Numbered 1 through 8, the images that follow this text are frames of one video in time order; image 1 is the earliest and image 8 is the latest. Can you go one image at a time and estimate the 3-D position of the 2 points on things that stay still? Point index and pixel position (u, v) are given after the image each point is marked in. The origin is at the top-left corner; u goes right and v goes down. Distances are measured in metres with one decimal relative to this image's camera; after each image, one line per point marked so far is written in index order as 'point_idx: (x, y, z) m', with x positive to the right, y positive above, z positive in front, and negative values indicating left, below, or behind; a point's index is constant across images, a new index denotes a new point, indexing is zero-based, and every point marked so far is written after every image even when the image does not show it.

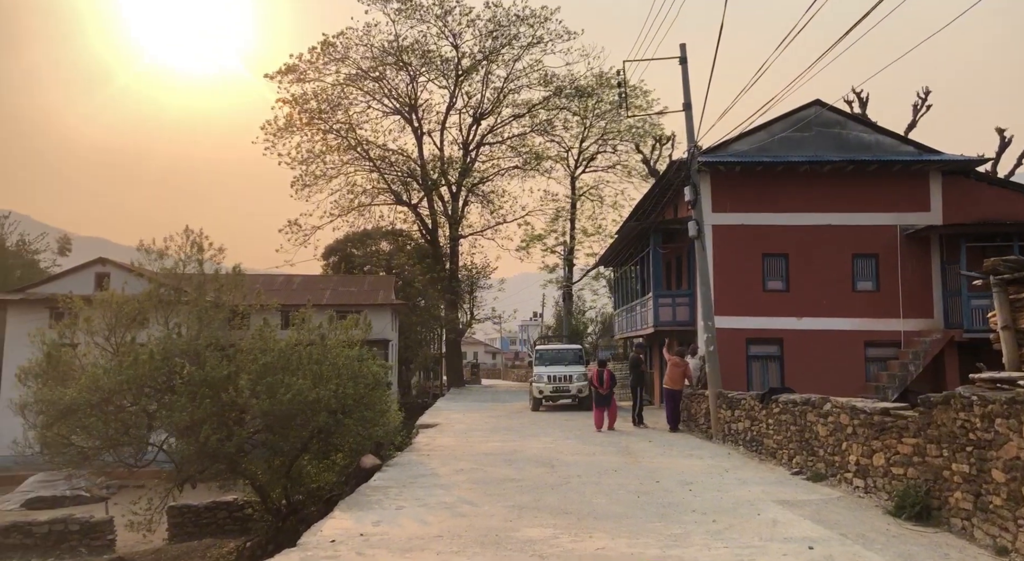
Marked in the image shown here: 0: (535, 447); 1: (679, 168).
0: (+0.5, -3.2, +15.4) m
1: (+4.1, +2.7, +19.3) m
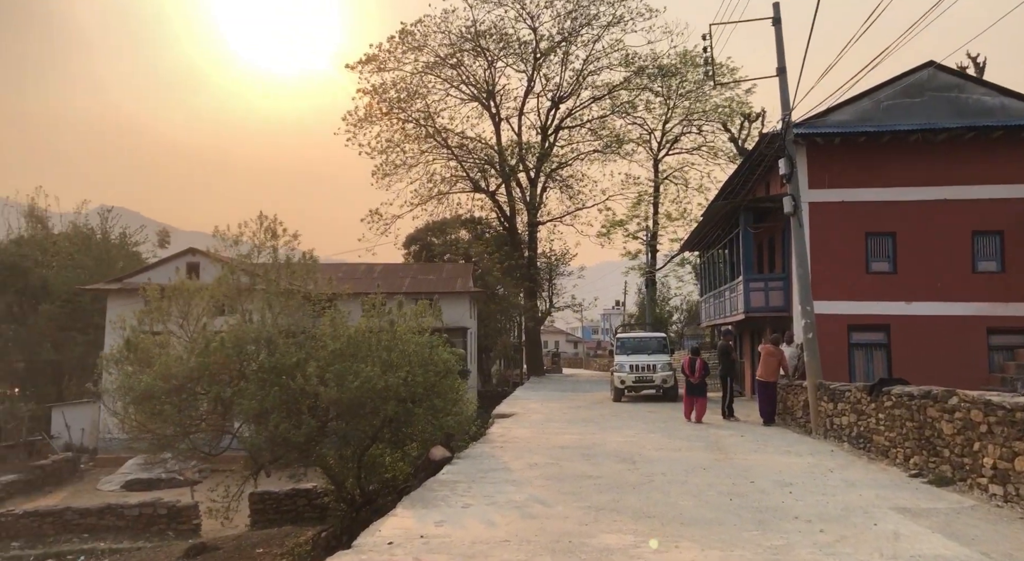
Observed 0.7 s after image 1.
0: (+1.9, -2.9, +14.4) m
1: (+5.8, +3.1, +17.8) m
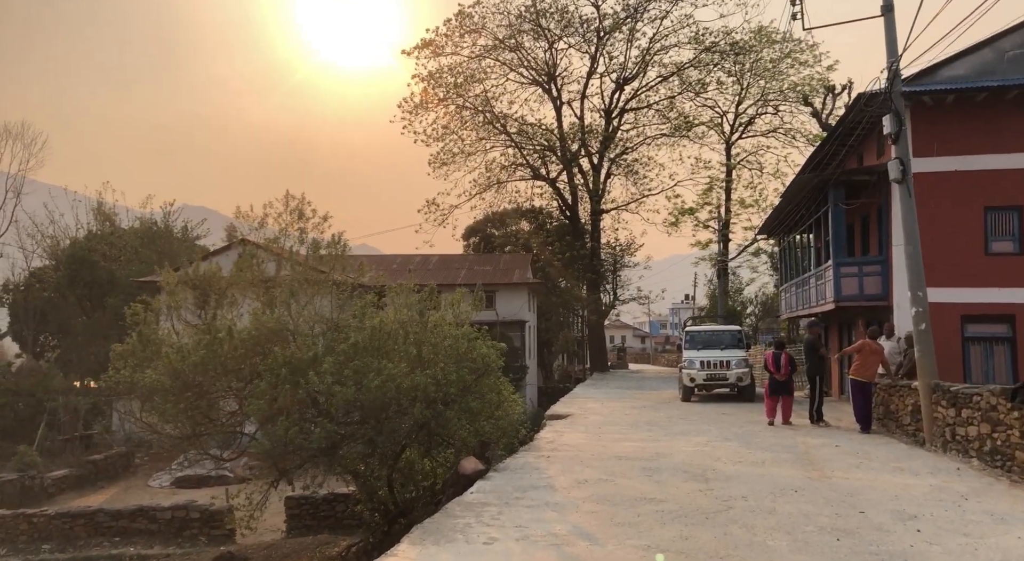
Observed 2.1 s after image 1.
0: (+2.7, -2.6, +12.2) m
1: (+6.9, +3.5, +15.2) m
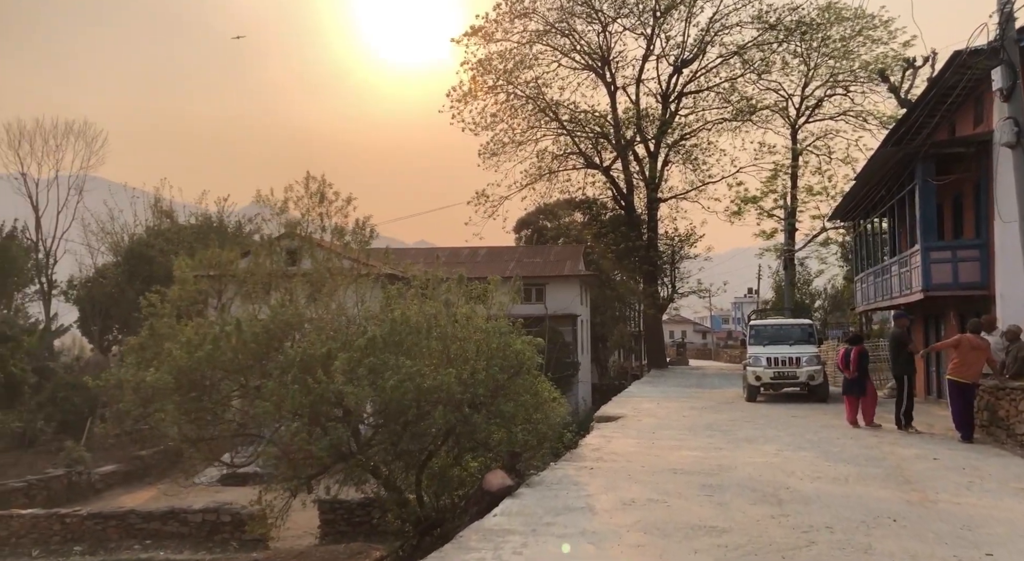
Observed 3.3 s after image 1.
0: (+3.2, -2.4, +10.5) m
1: (+7.5, +3.7, +13.1) m
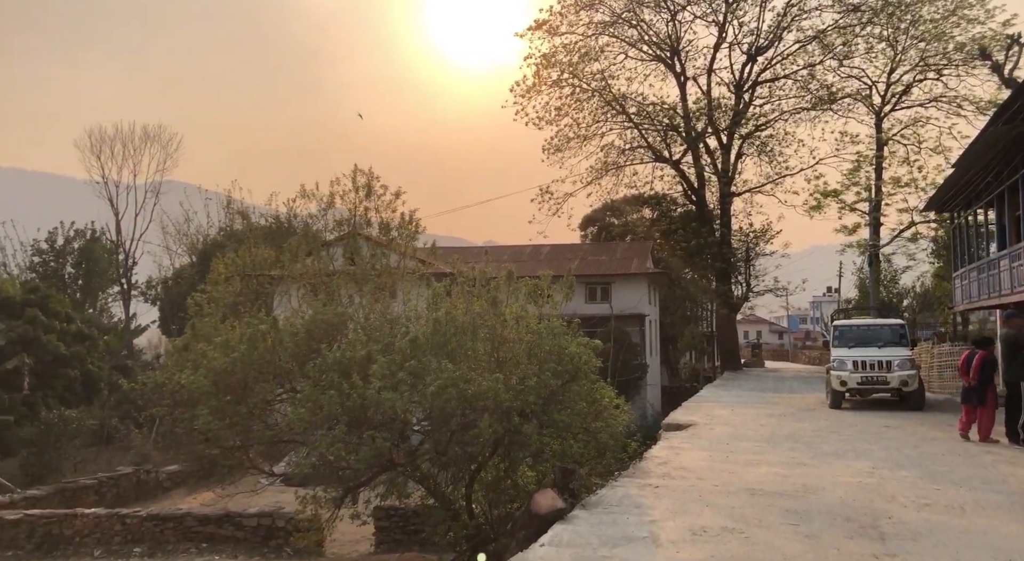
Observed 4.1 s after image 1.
0: (+3.8, -2.3, +9.1) m
1: (+8.4, +3.8, +11.4) m
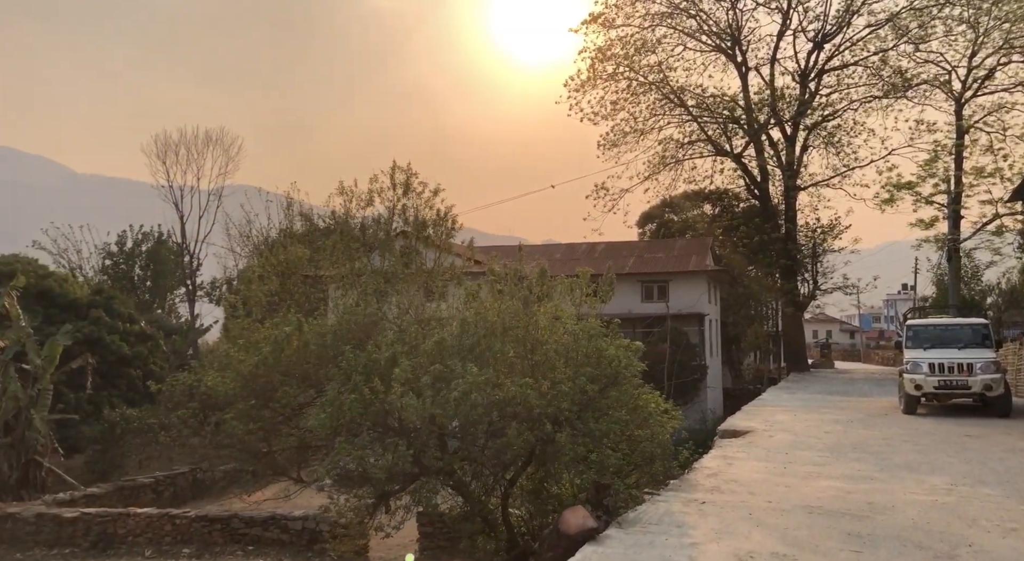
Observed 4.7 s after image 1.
0: (+4.2, -2.3, +8.2) m
1: (+8.8, +3.9, +10.1) m
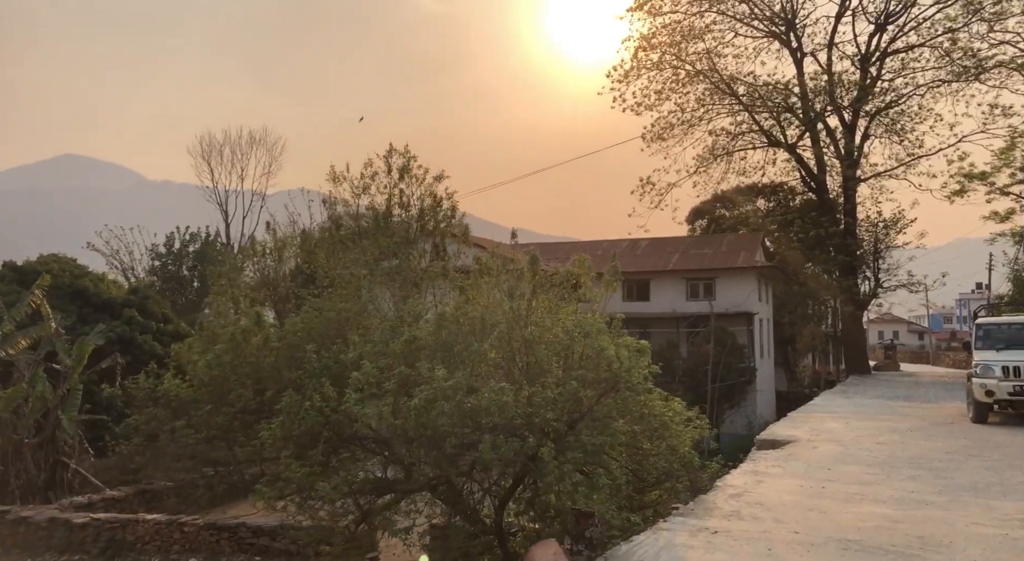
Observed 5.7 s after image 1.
0: (+3.9, -2.1, +6.6) m
1: (+8.7, +4.0, +8.2) m
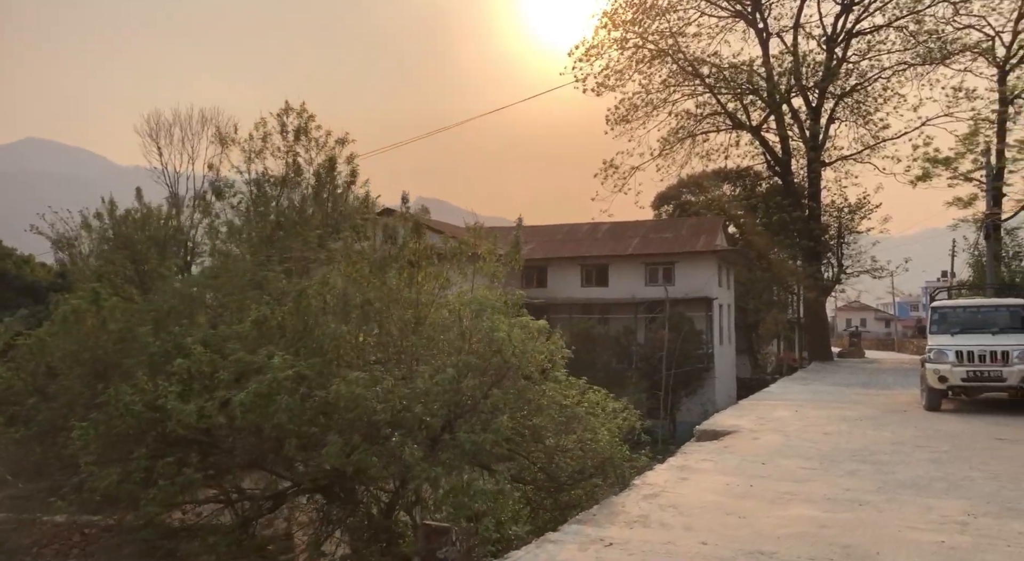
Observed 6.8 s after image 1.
0: (+2.9, -1.9, +5.7) m
1: (+7.6, +4.3, +7.4) m
